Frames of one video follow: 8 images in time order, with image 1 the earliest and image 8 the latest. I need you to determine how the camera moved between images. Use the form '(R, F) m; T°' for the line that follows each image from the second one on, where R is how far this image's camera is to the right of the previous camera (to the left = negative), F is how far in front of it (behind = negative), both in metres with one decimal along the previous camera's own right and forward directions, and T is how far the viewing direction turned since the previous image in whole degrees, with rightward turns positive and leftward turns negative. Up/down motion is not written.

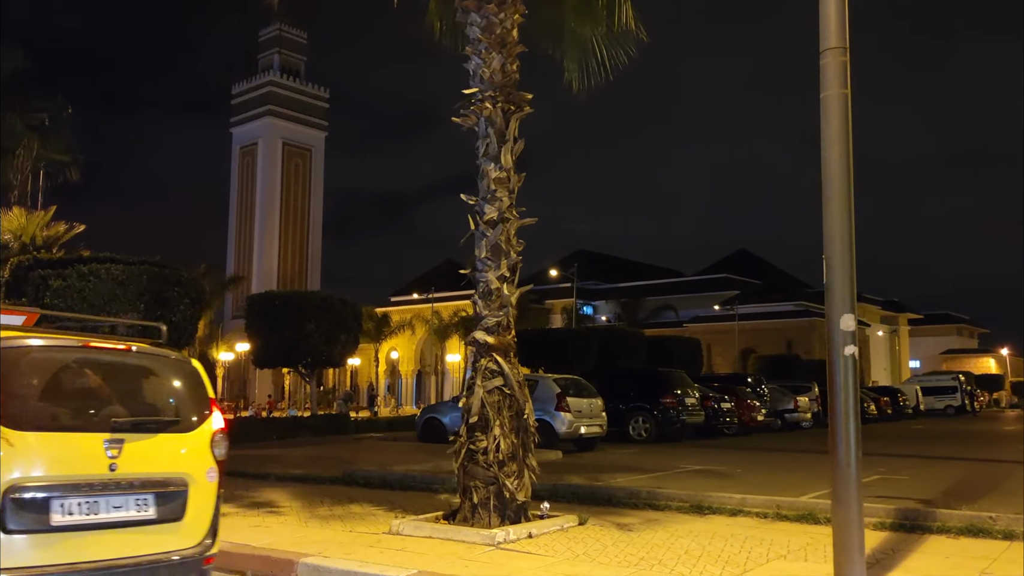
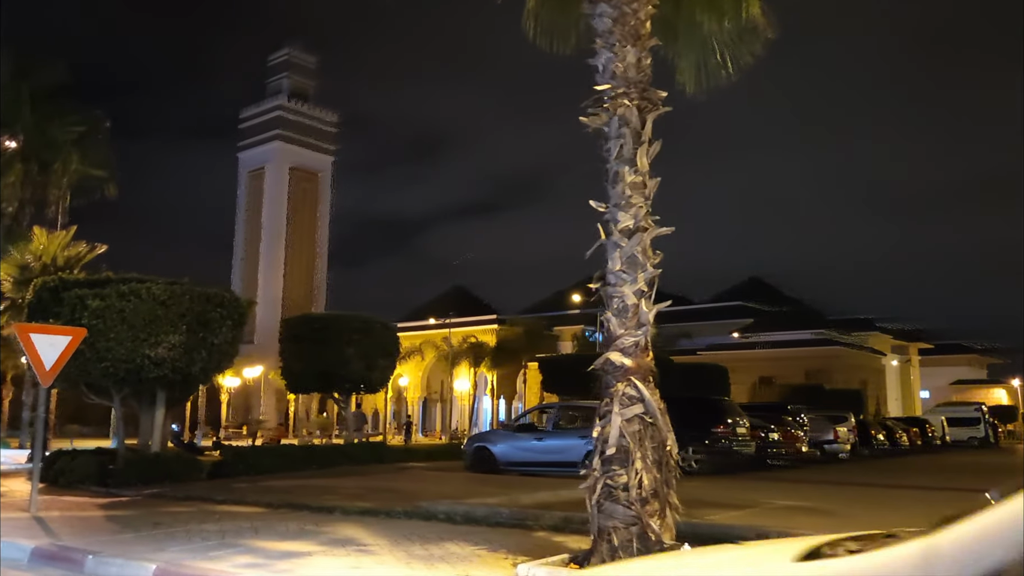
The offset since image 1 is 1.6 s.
(-1.2, +0.8) m; 0°
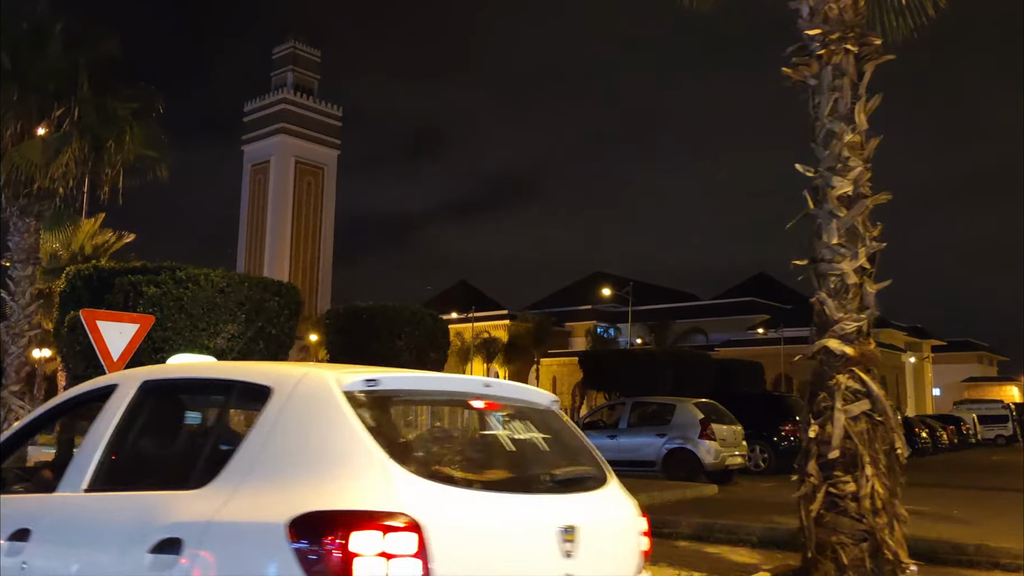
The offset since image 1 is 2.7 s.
(-1.5, +1.0) m; 0°
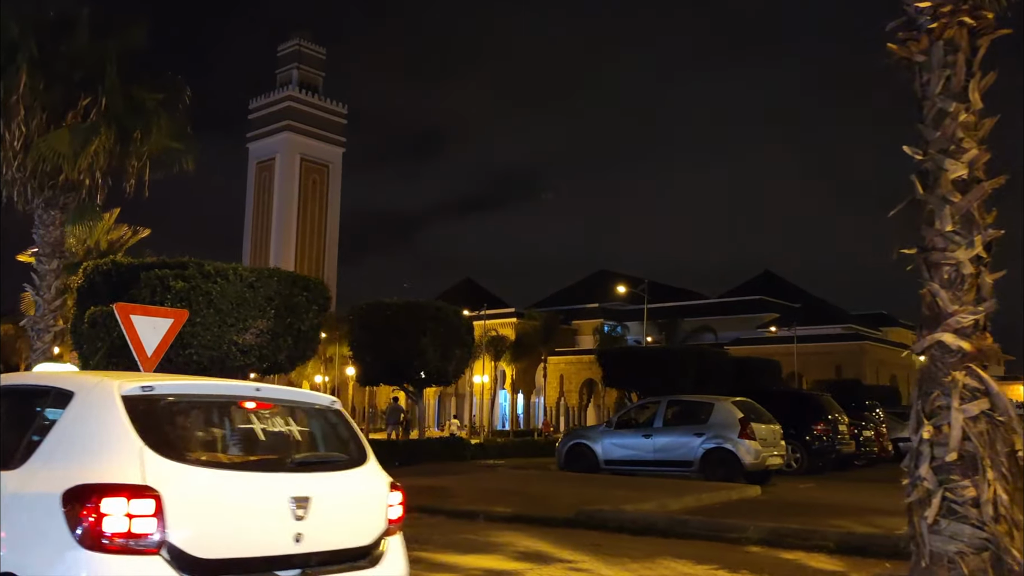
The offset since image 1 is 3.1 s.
(-0.6, +0.4) m; 0°
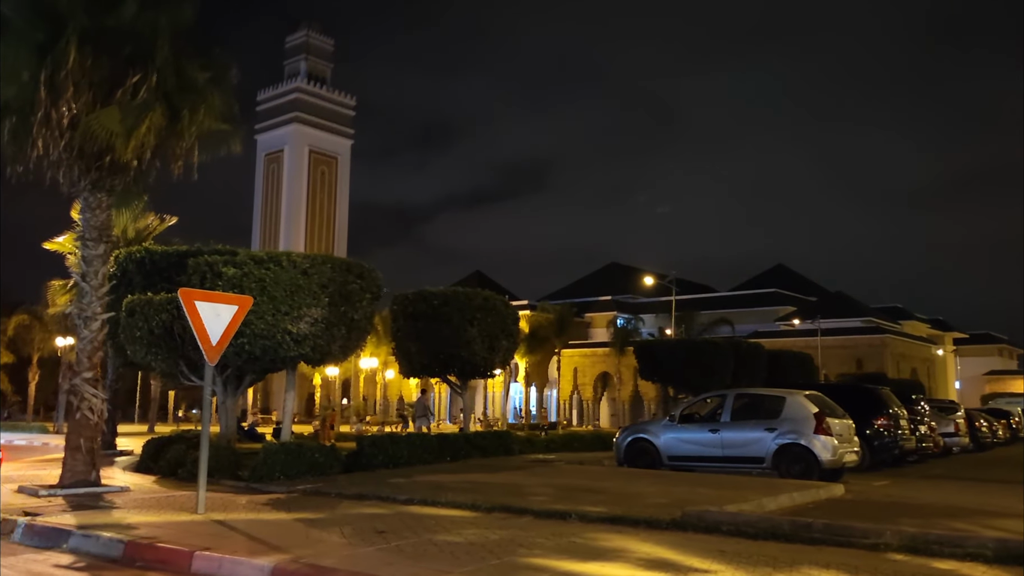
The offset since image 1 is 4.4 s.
(-1.1, +0.8) m; 0°
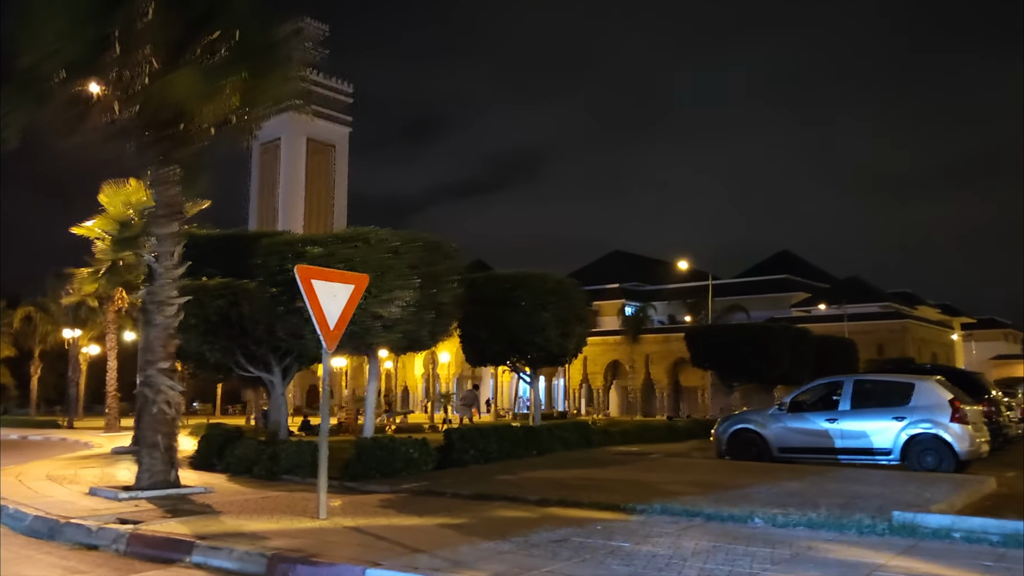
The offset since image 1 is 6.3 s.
(-1.8, +1.3) m; 0°
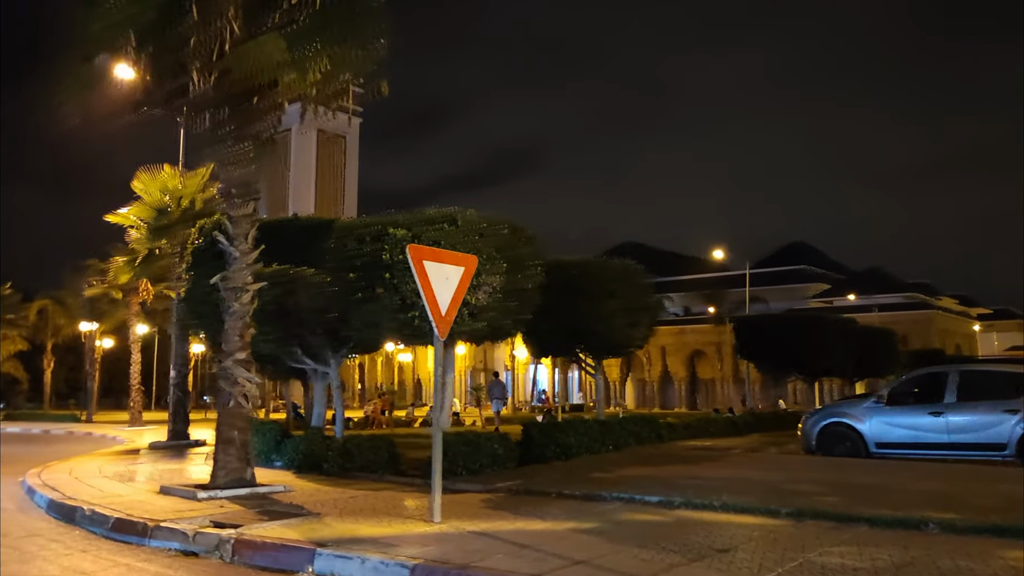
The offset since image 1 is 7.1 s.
(-1.3, +0.9) m; 0°
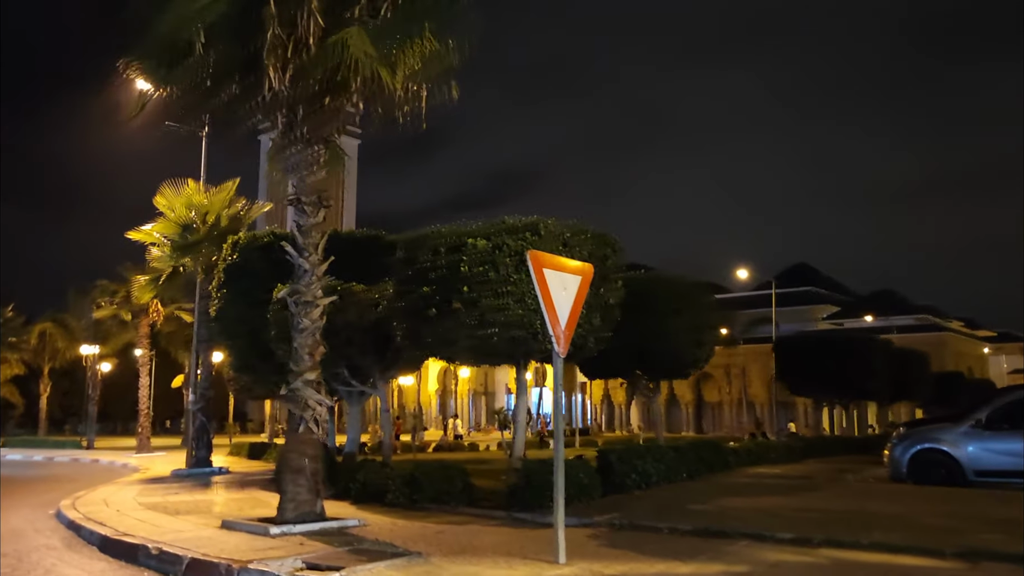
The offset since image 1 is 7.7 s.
(-1.3, +1.0) m; 0°
